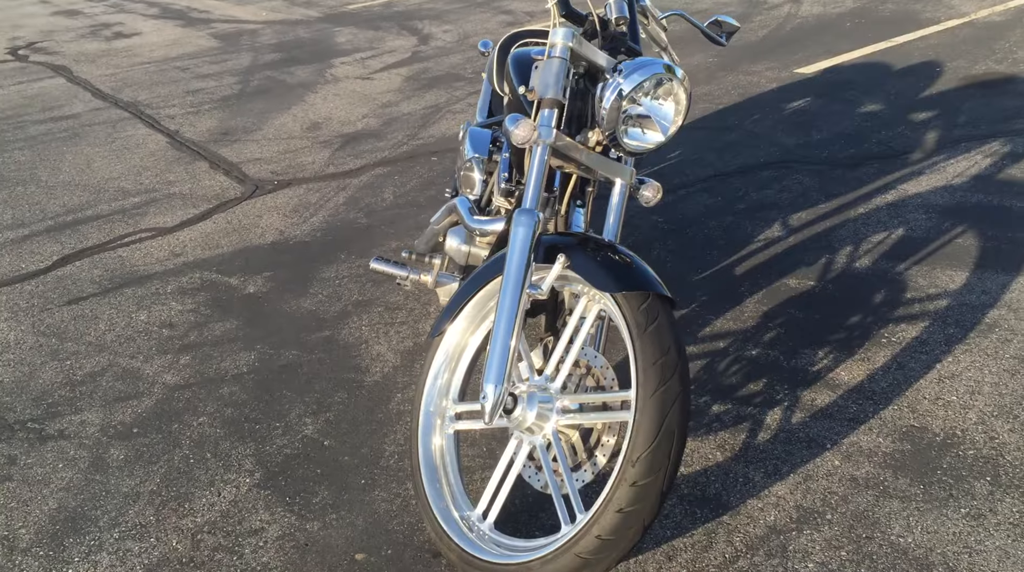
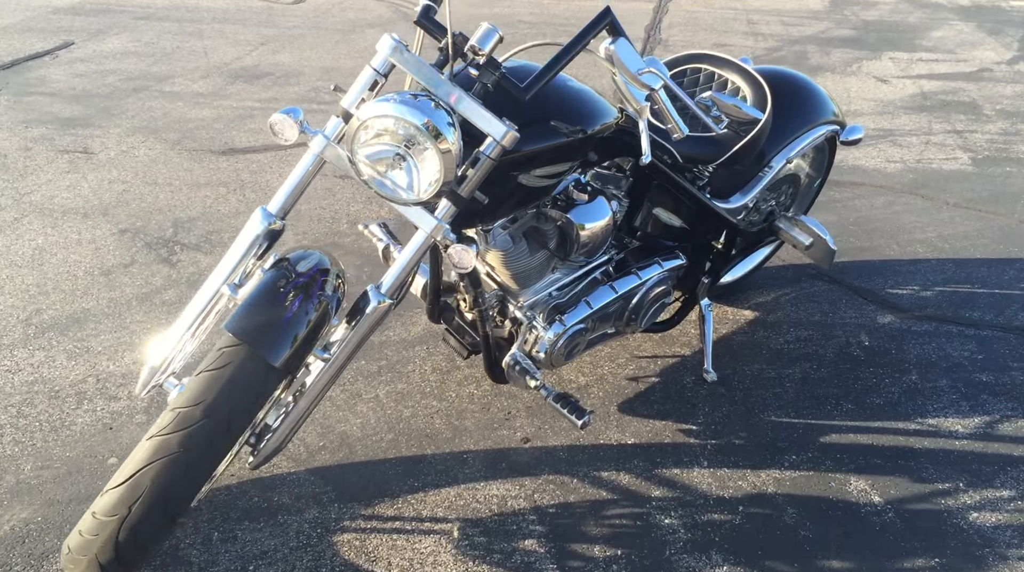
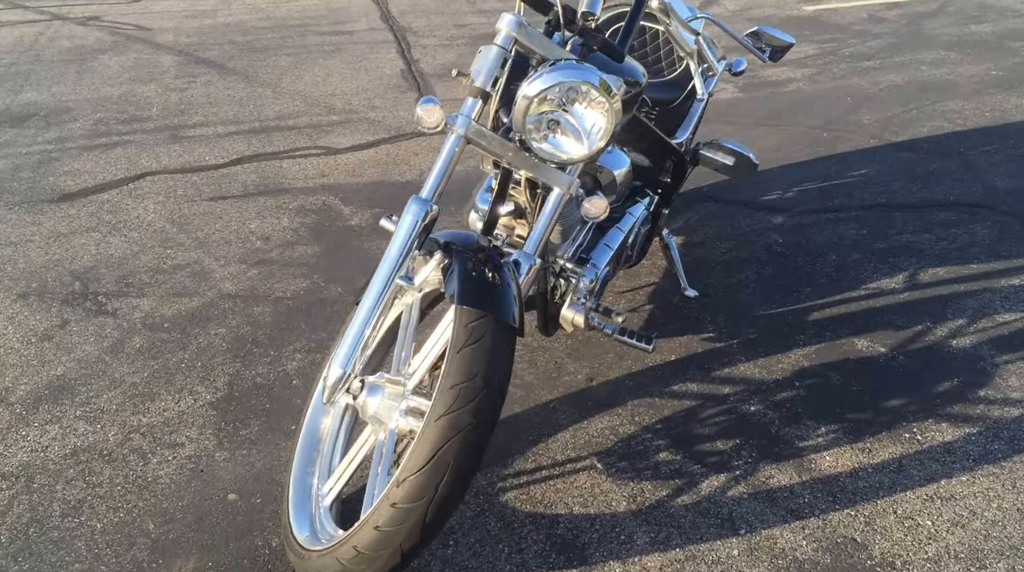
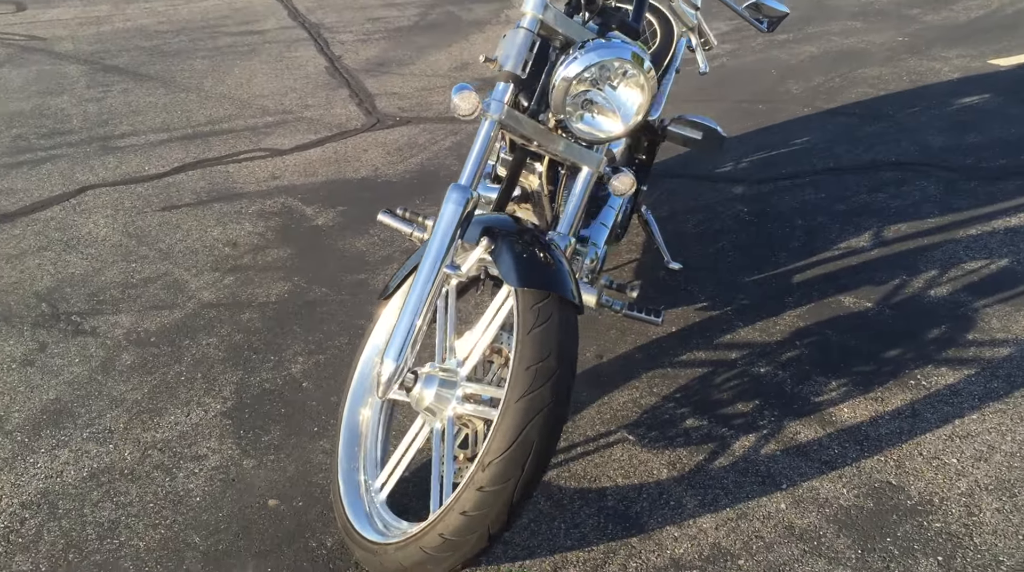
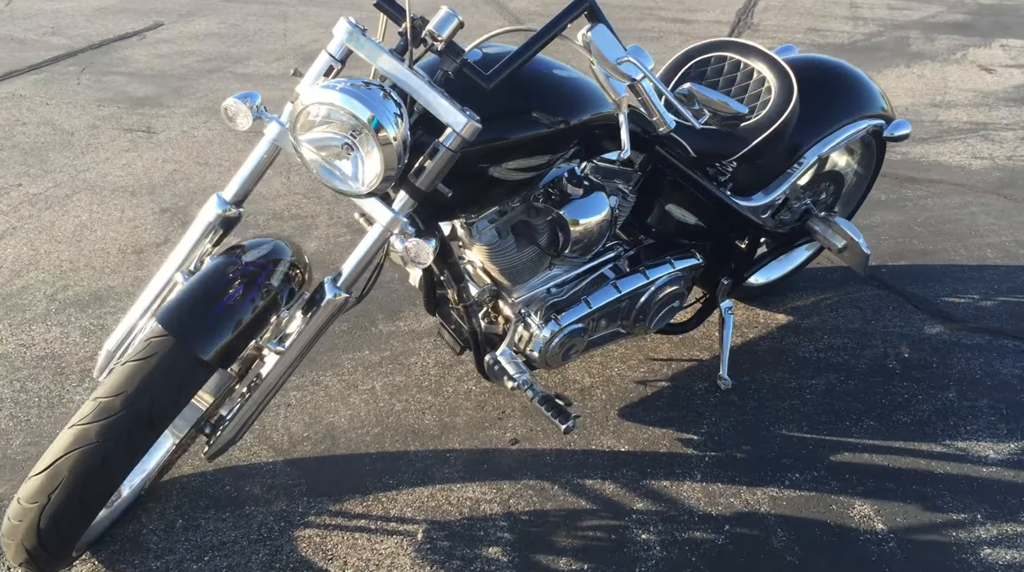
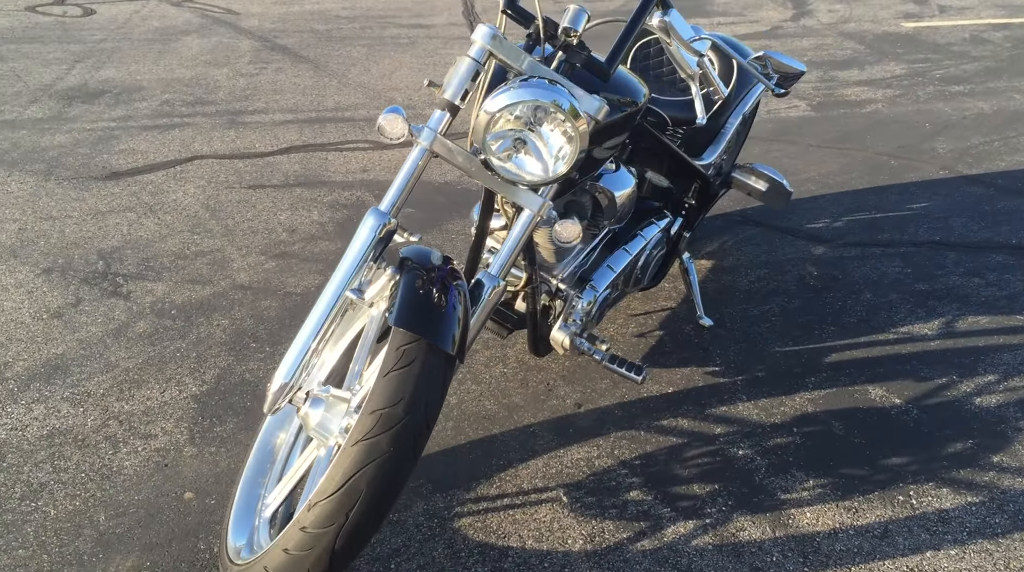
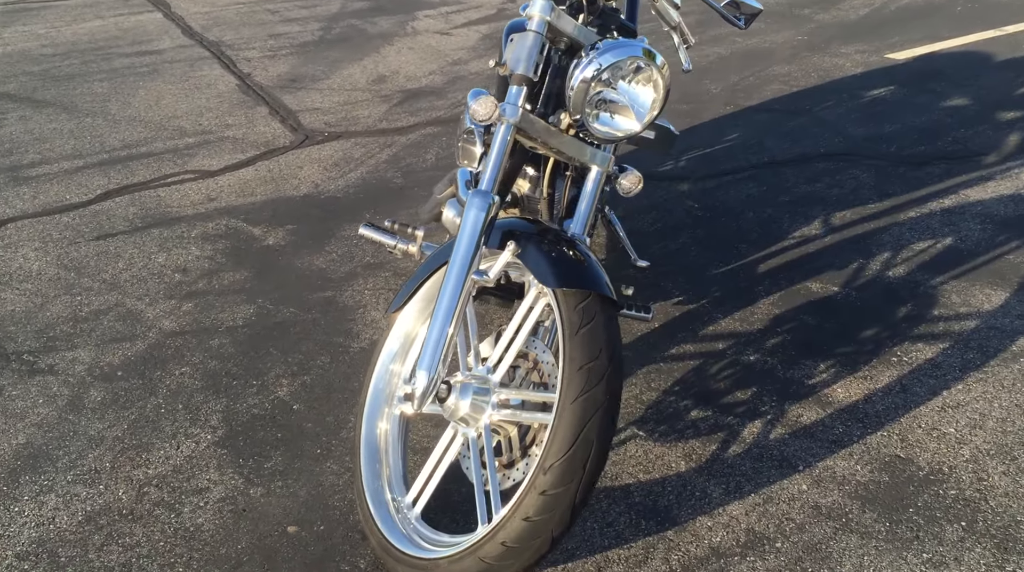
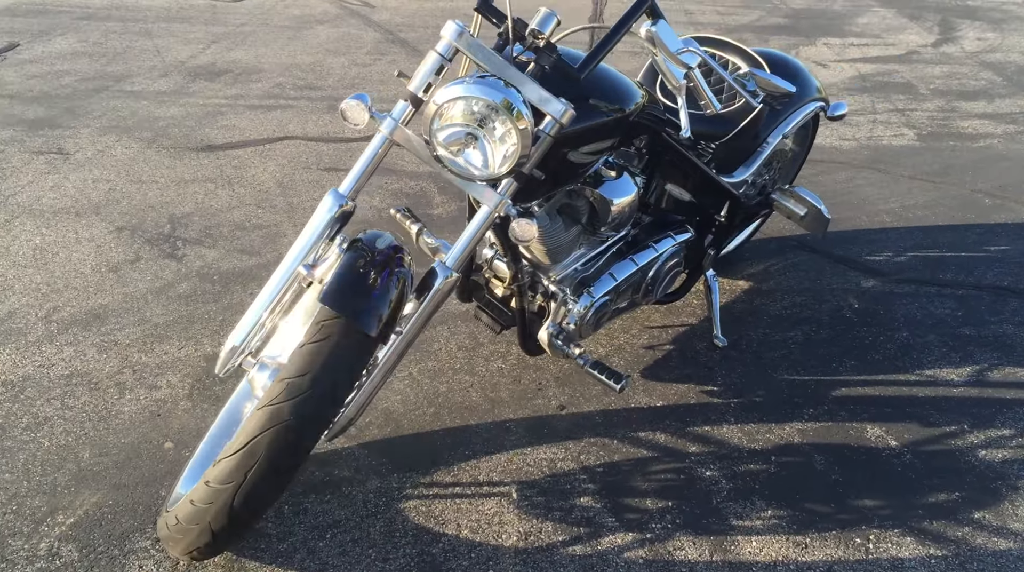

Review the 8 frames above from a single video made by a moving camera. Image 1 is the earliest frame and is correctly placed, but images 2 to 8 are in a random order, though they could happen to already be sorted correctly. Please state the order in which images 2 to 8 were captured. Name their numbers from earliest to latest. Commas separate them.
7, 4, 3, 6, 8, 2, 5
